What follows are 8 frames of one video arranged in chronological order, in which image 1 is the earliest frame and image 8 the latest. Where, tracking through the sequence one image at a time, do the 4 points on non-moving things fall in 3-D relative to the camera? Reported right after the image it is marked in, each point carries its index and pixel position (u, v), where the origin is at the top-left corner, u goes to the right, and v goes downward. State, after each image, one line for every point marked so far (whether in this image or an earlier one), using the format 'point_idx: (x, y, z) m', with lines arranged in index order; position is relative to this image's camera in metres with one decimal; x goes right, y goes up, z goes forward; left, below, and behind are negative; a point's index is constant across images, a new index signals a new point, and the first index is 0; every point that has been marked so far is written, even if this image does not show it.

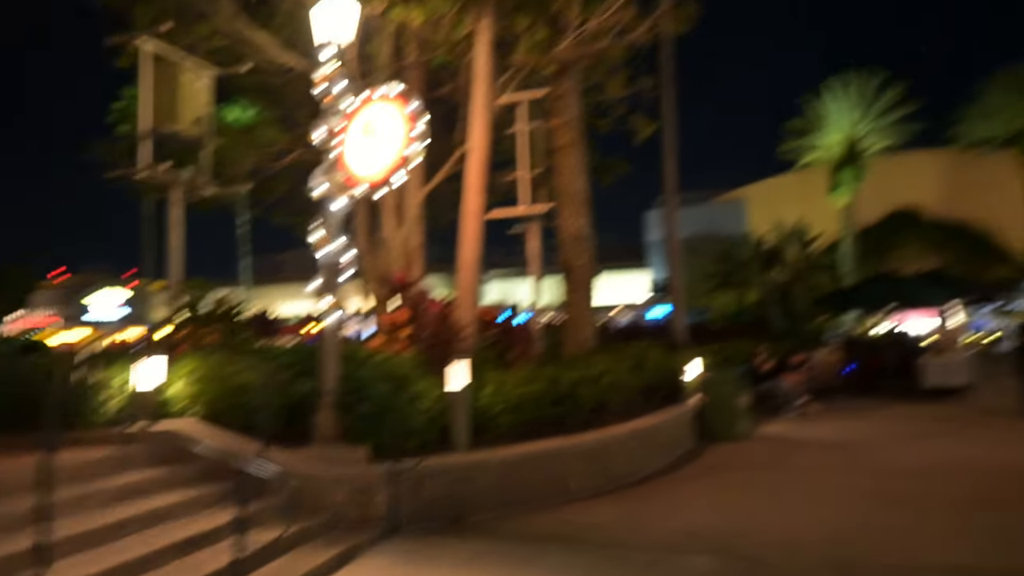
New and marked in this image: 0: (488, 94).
0: (-0.3, +2.7, +11.3) m
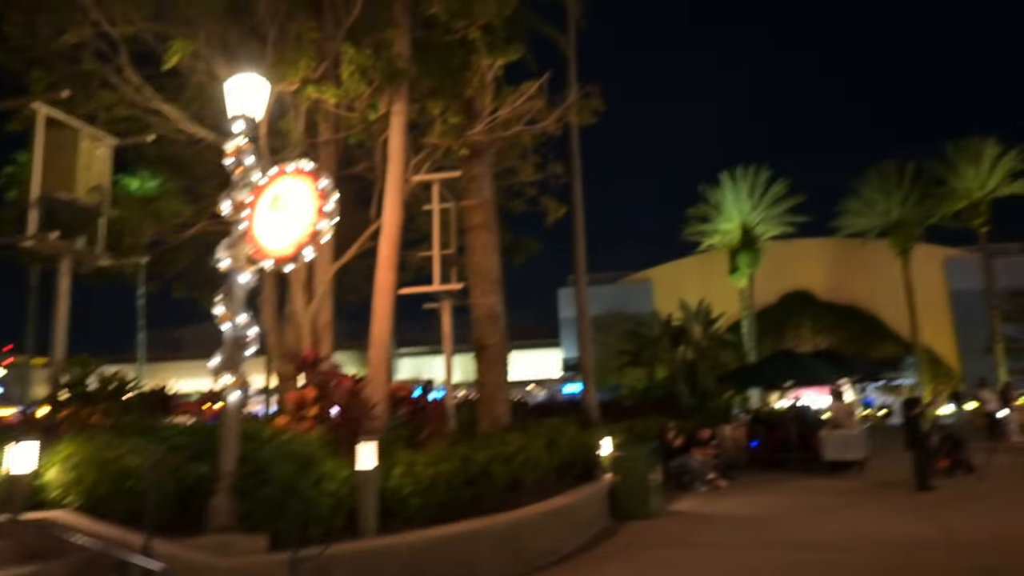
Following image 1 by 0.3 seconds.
0: (-1.5, +1.6, +11.3) m
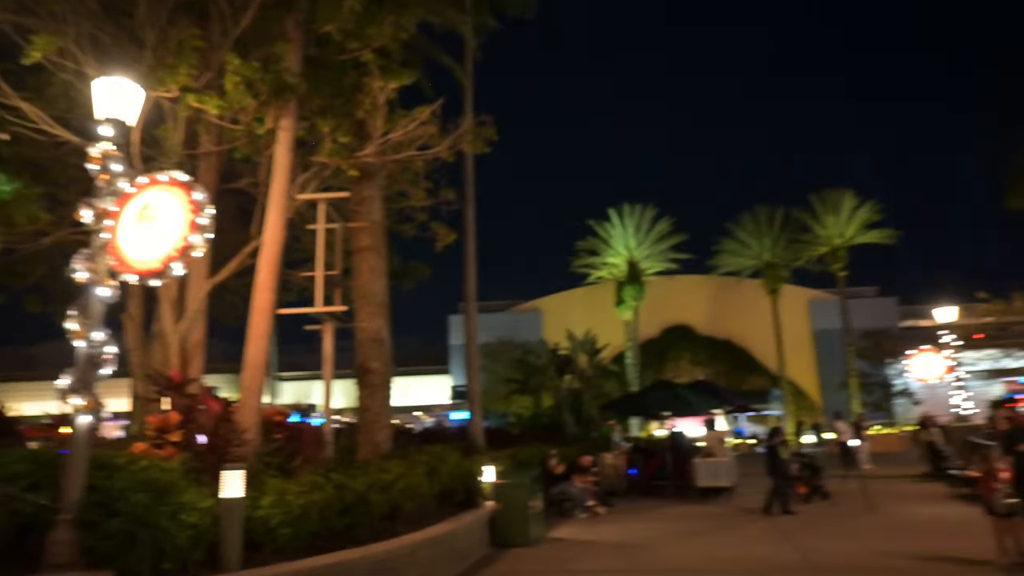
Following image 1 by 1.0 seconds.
0: (-3.0, +1.4, +10.9) m
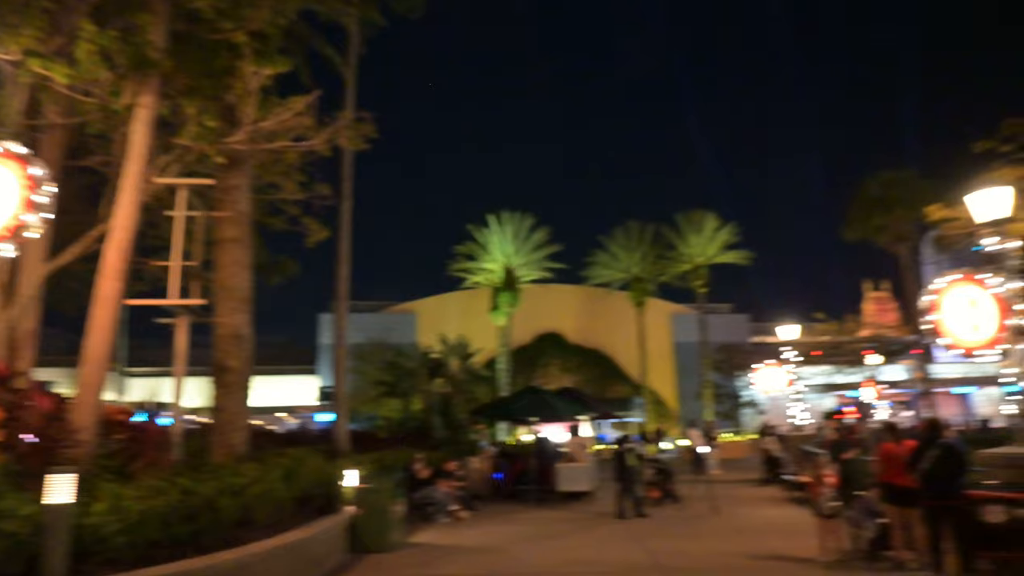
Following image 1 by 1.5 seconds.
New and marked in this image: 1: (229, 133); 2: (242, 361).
0: (-4.6, +1.5, +10.2) m
1: (-4.3, +2.3, +12.4) m
2: (-4.1, -1.1, +12.5) m
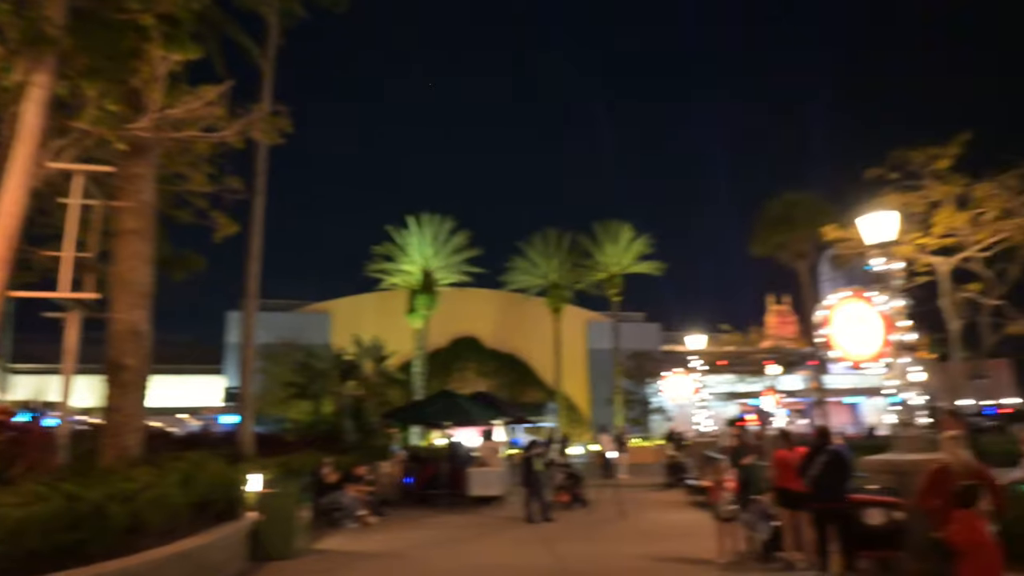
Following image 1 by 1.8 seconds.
0: (-5.6, +1.6, +9.6) m
1: (-5.4, +2.4, +11.8) m
2: (-5.4, -1.0, +11.8) m
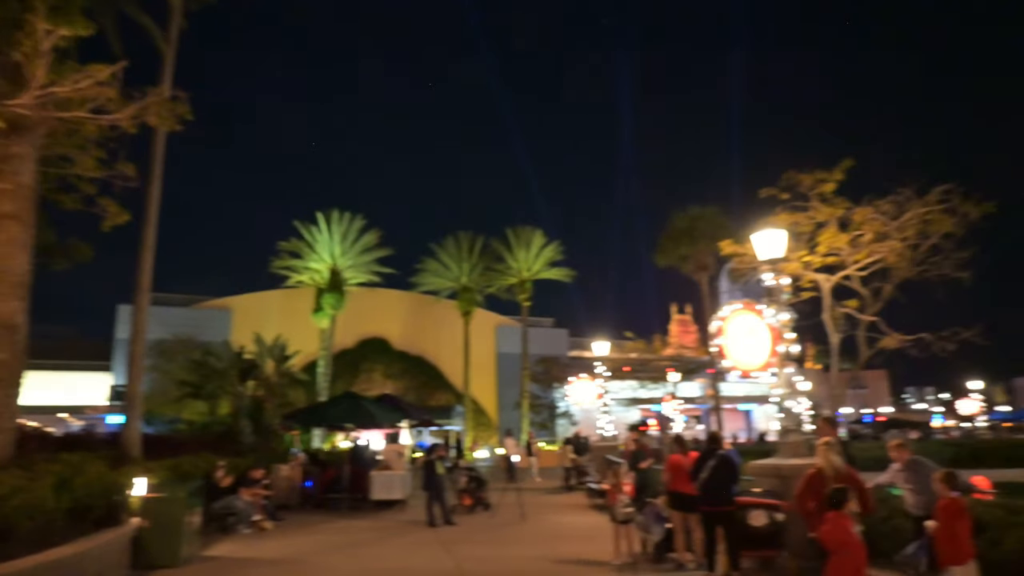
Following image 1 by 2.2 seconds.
0: (-6.6, +1.7, +8.7) m
1: (-6.6, +2.6, +11.0) m
2: (-6.7, -0.9, +11.0) m
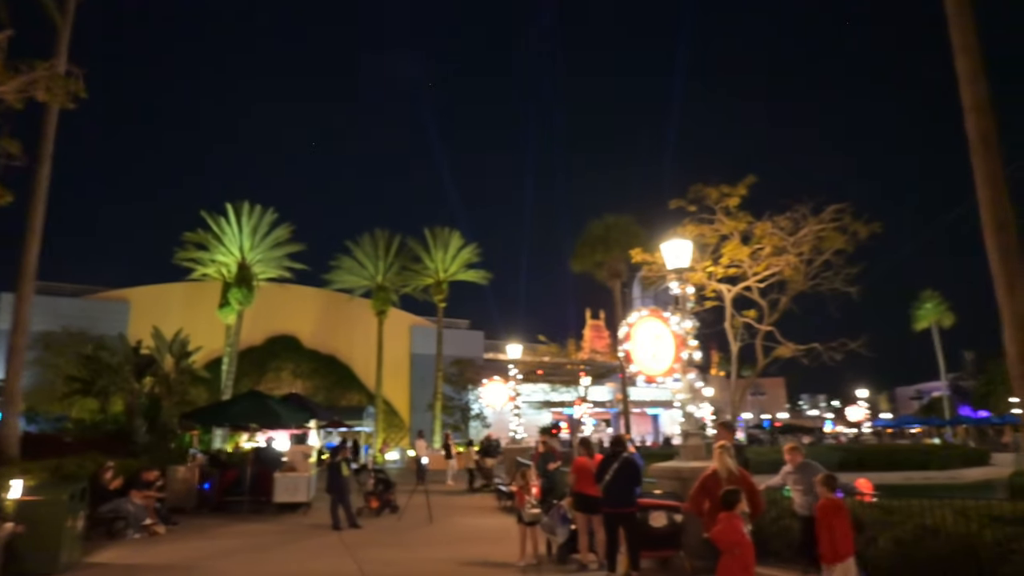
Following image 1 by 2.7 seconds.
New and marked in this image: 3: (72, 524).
0: (-7.4, +2.0, +7.8) m
1: (-7.7, +2.8, +10.0) m
2: (-7.8, -0.7, +10.0) m
3: (-6.5, -3.5, +12.1) m
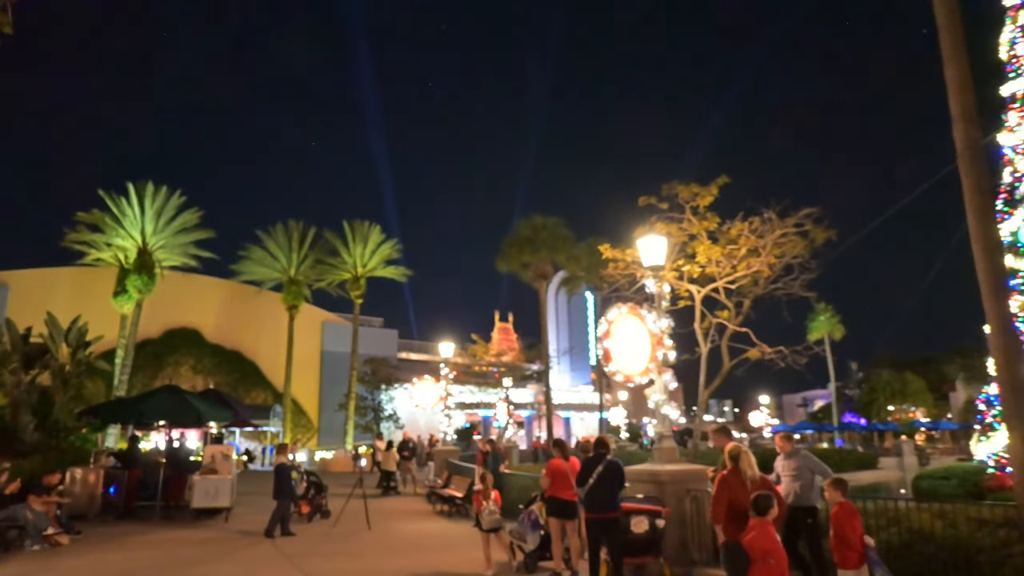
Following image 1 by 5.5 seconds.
0: (-7.1, +2.4, +6.0) m
1: (-7.6, +3.2, +8.1) m
2: (-7.8, -0.2, +8.1) m
3: (-6.8, -3.1, +10.3) m
